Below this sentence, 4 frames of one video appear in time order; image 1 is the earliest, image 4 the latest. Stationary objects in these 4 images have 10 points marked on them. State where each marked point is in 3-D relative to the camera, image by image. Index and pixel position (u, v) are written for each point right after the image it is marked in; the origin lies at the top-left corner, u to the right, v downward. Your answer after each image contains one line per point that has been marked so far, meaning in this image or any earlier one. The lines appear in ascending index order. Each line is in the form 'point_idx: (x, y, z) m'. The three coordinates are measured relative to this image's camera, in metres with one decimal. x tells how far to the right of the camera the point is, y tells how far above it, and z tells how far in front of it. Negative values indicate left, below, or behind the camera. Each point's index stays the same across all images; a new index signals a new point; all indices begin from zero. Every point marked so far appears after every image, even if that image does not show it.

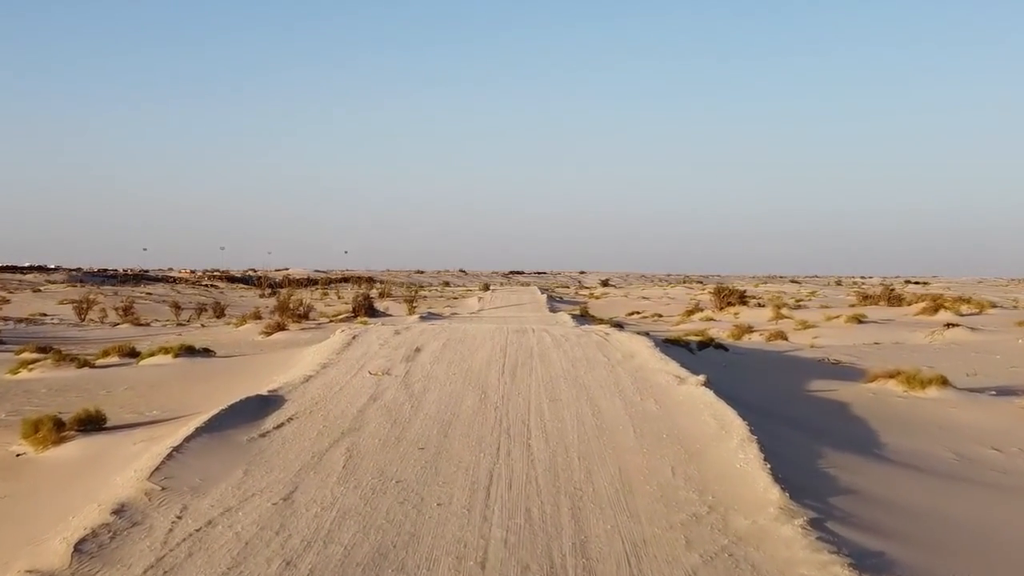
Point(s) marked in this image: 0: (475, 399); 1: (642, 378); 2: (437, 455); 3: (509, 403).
0: (-0.6, -1.7, +12.9) m
1: (+2.2, -1.5, +14.3) m
2: (-0.9, -2.1, +10.4) m
3: (0.0, -1.8, +12.8) m
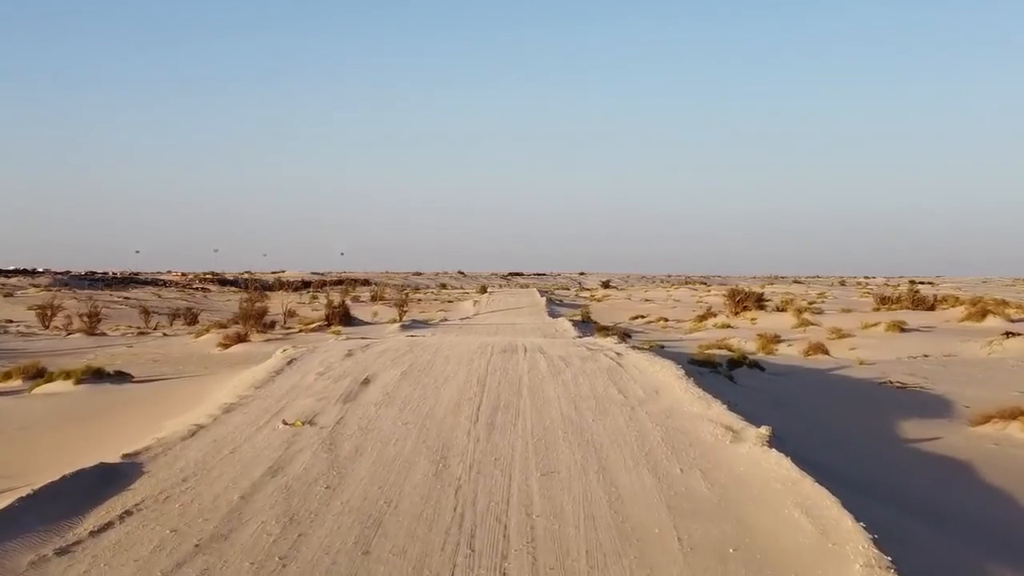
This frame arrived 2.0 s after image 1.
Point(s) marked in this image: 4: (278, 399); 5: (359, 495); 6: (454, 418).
0: (-0.8, -1.9, +8.5) m
1: (+2.0, -1.7, +9.9) m
2: (-1.2, -2.2, +5.9) m
3: (-0.3, -1.9, +8.3) m
4: (-3.3, -1.6, +11.8) m
5: (-1.5, -2.0, +7.9) m
6: (-0.7, -1.6, +10.5) m
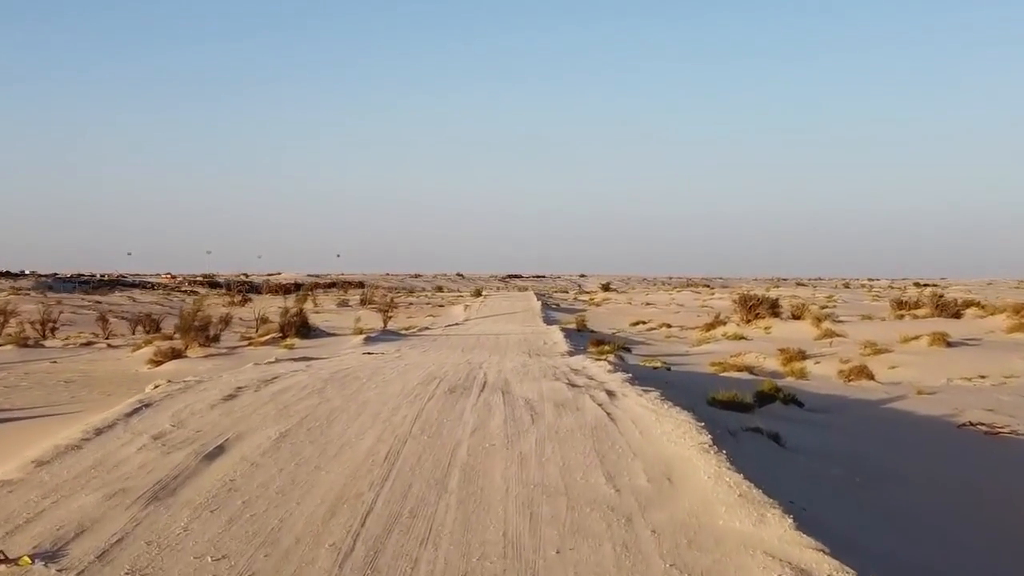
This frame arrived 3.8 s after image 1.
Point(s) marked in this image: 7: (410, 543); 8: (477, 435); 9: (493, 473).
0: (-1.5, -2.1, +3.9) m
1: (+1.3, -1.9, +5.3) m
2: (-1.9, -2.4, +1.4) m
3: (-1.0, -2.1, +3.8) m
4: (-4.0, -1.8, +7.2) m
5: (-2.2, -2.1, +3.4) m
6: (-1.4, -1.8, +5.9) m
7: (-0.7, -1.8, +6.0) m
8: (-0.4, -1.5, +8.8) m
9: (-0.2, -1.6, +7.5) m
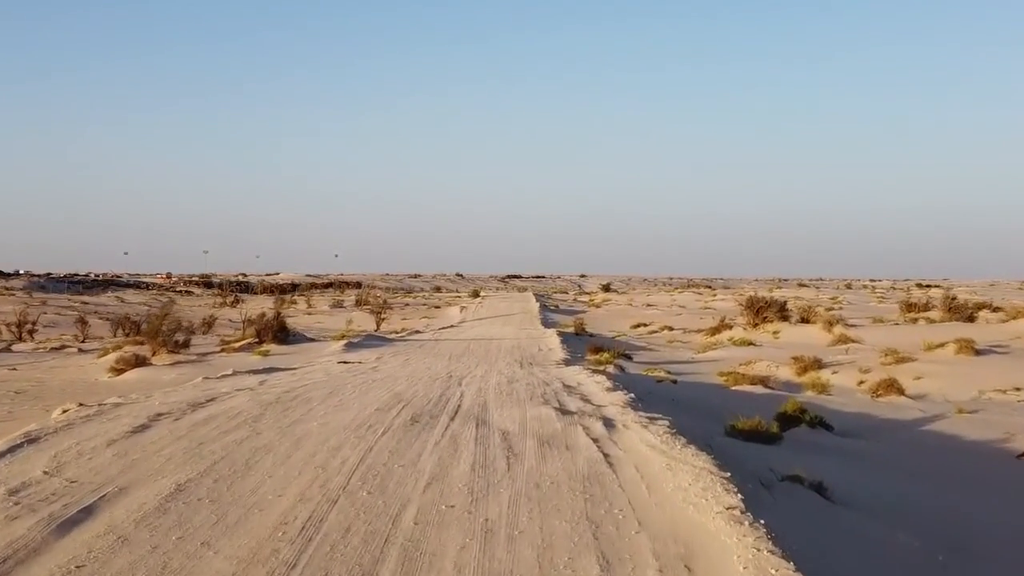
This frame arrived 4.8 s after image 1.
0: (-1.8, -2.1, +1.8) m
1: (+1.0, -1.9, +3.2) m
2: (-2.2, -2.5, -0.7) m
3: (-1.3, -2.1, +1.7) m
4: (-4.3, -1.8, +5.2) m
5: (-2.4, -2.2, +1.3) m
6: (-1.7, -1.9, +3.8) m
7: (-1.0, -1.9, +3.9) m
8: (-0.6, -1.6, +6.7) m
9: (-0.4, -1.7, +5.4) m
